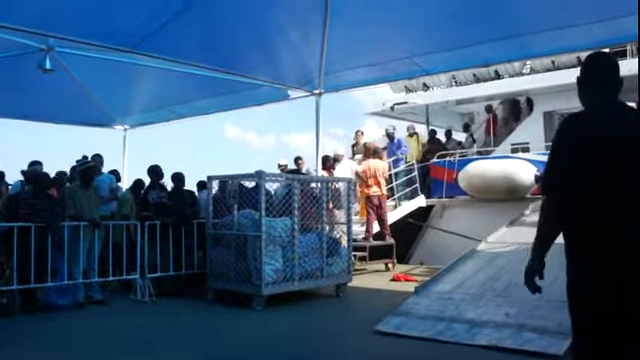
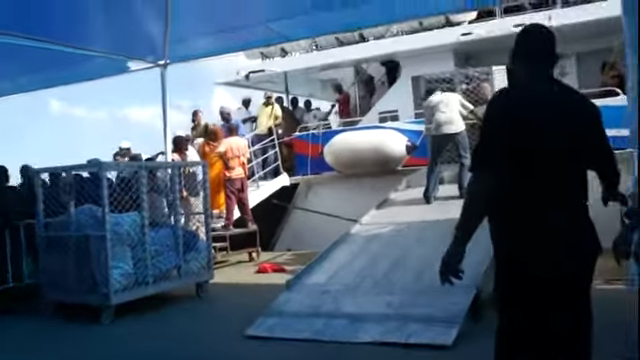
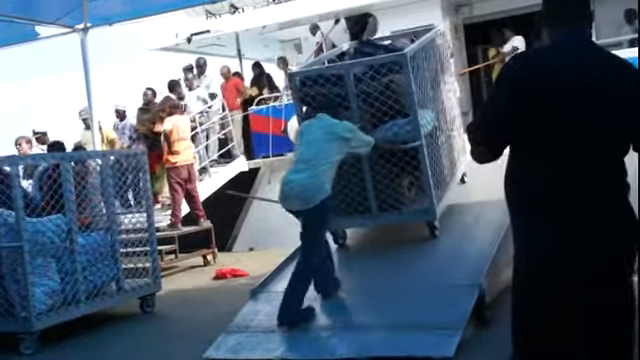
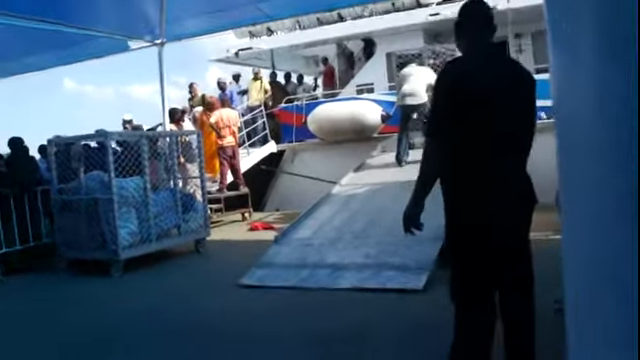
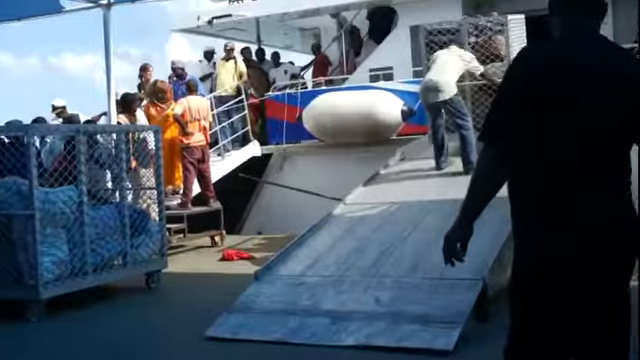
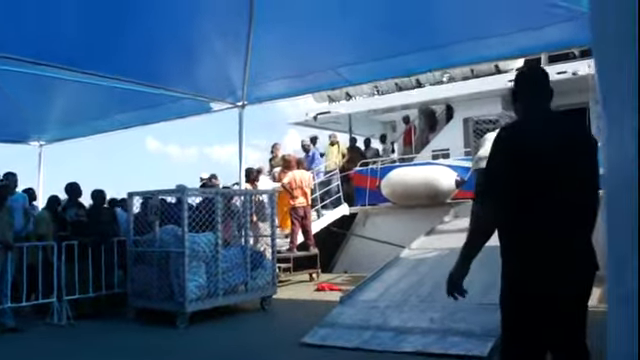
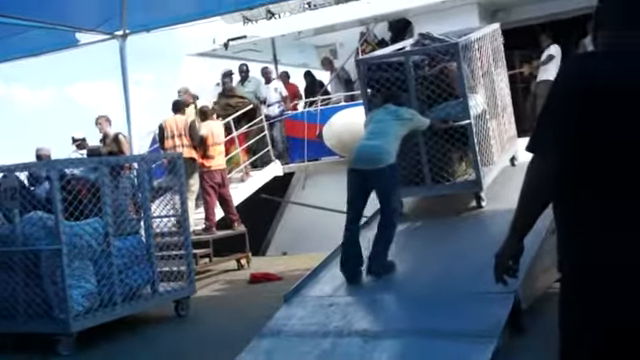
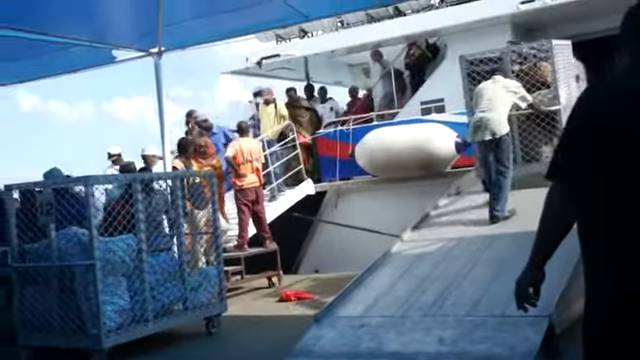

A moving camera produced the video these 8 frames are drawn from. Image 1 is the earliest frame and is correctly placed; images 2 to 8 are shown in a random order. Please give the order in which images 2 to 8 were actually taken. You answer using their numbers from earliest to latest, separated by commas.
6, 4, 2, 5, 8, 7, 3
